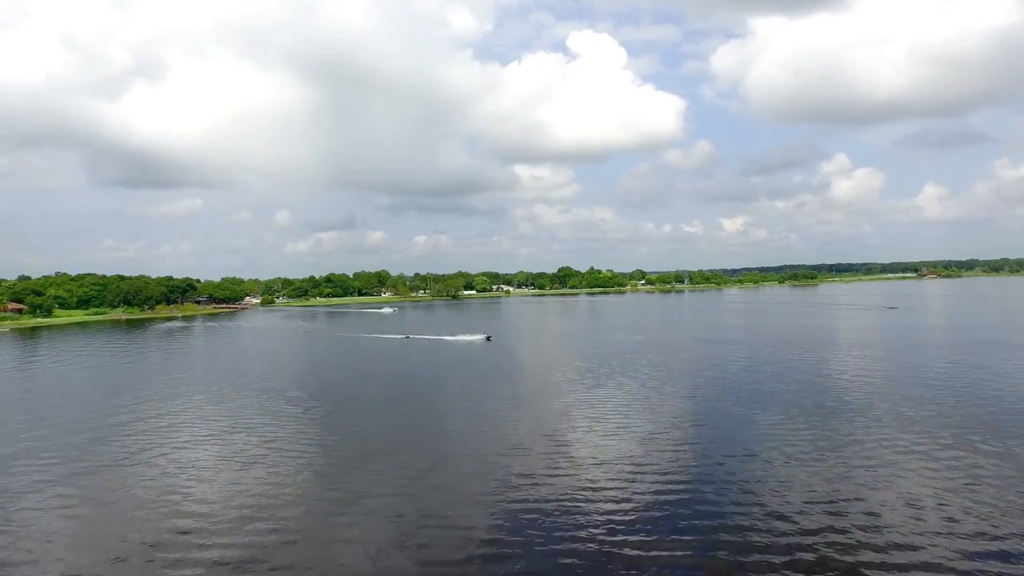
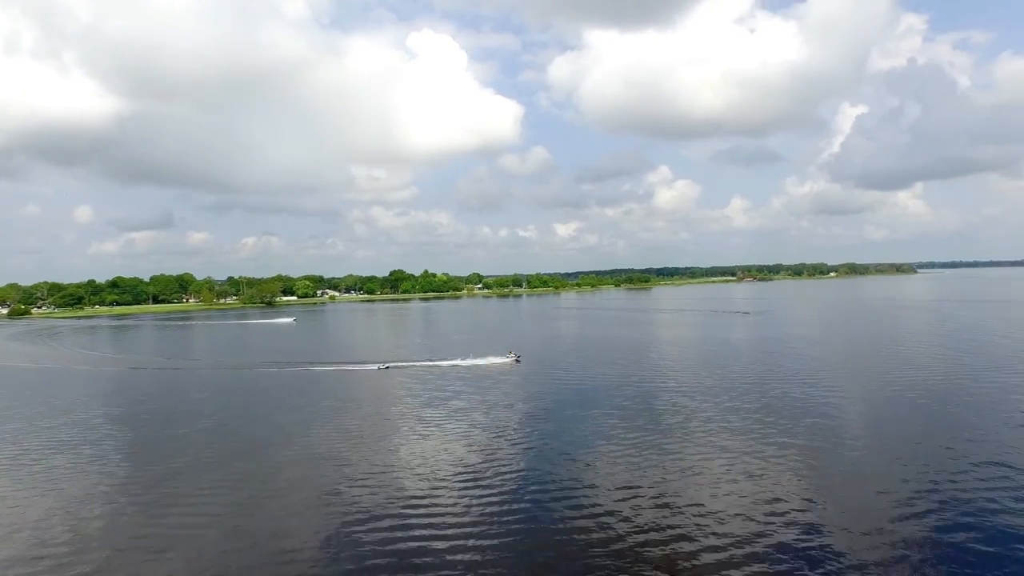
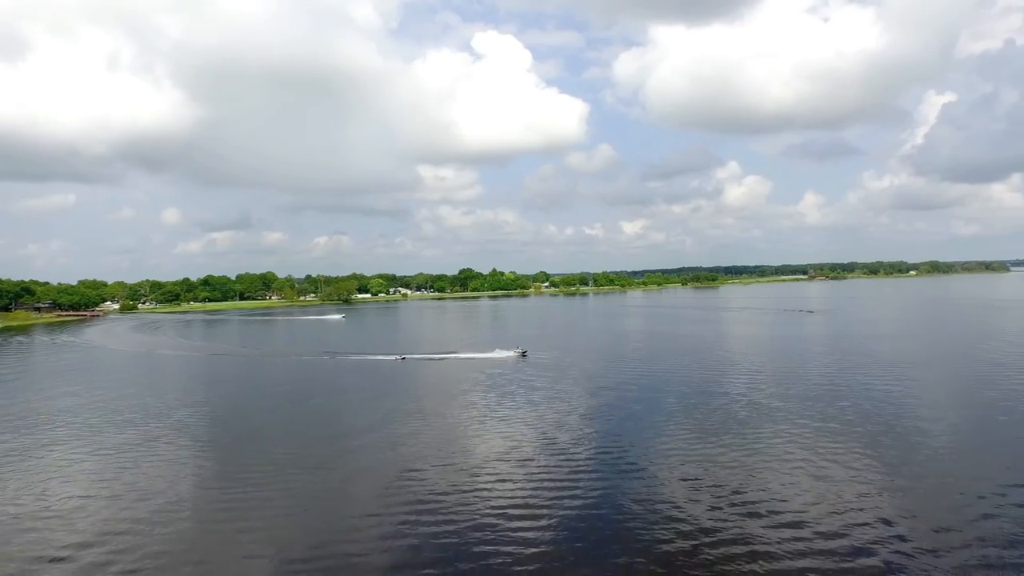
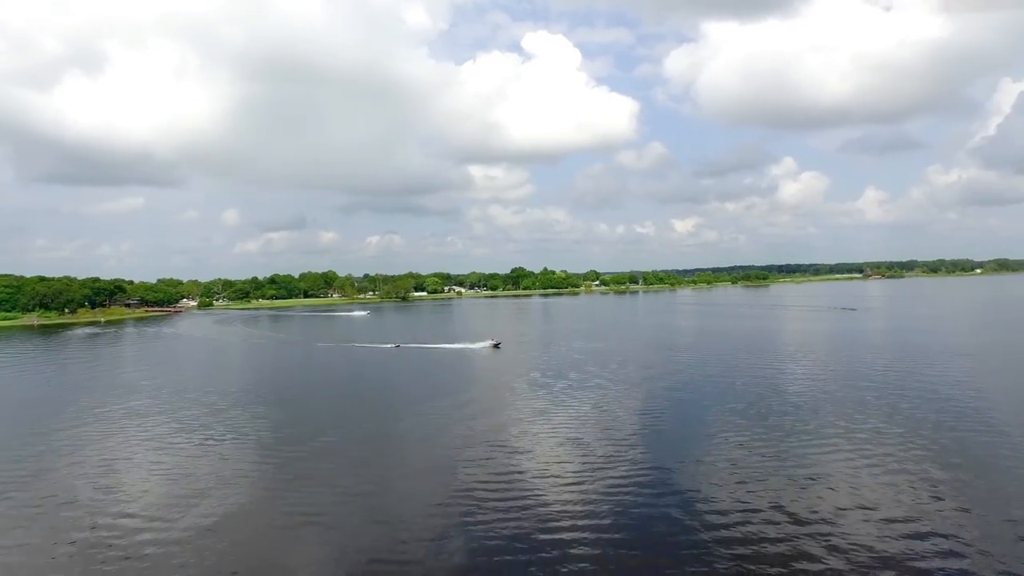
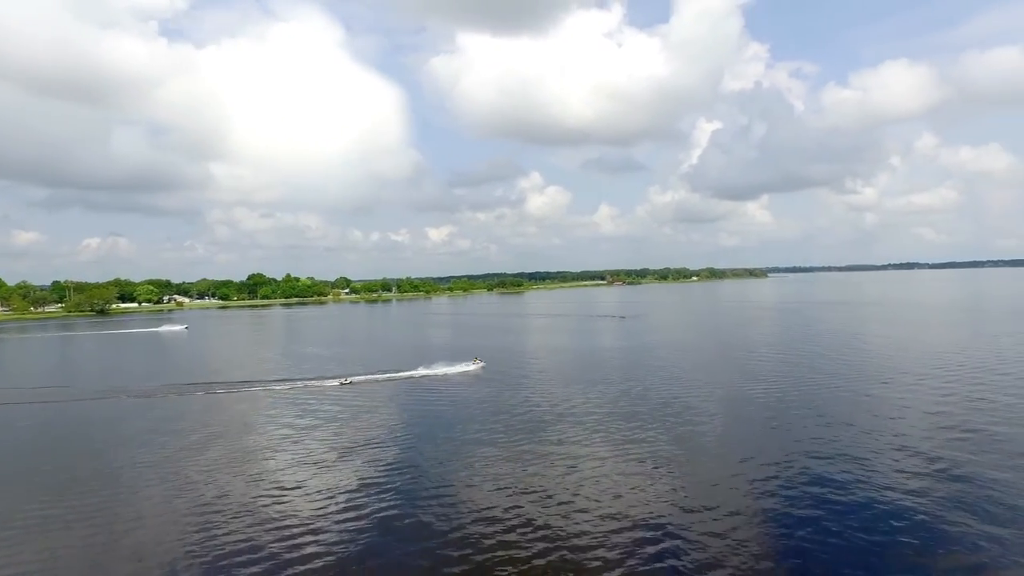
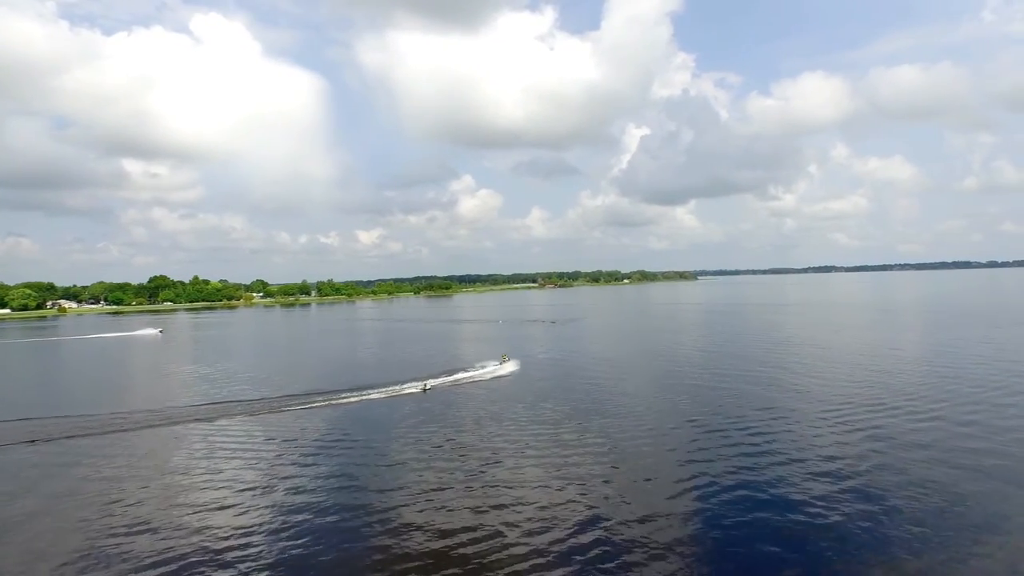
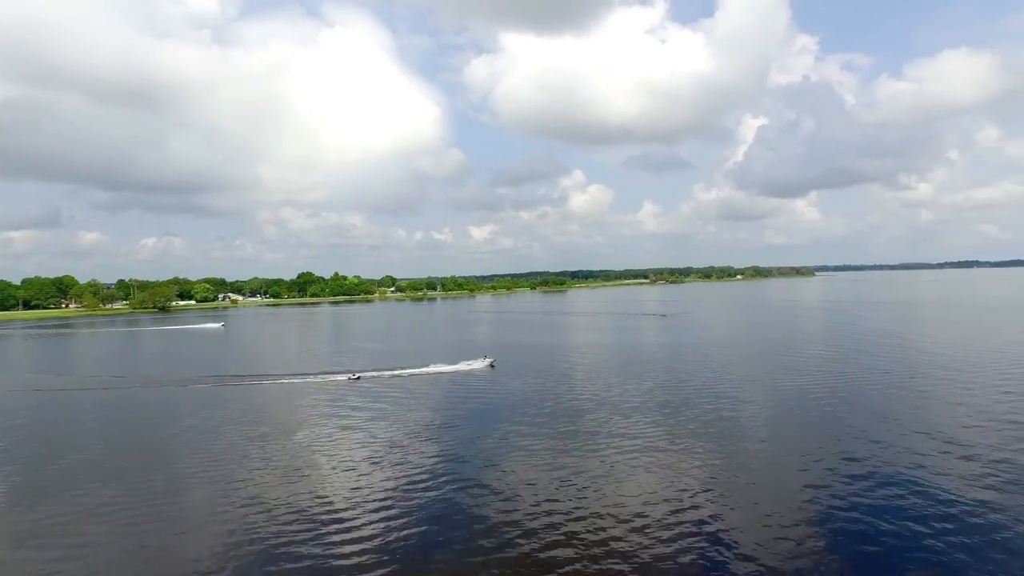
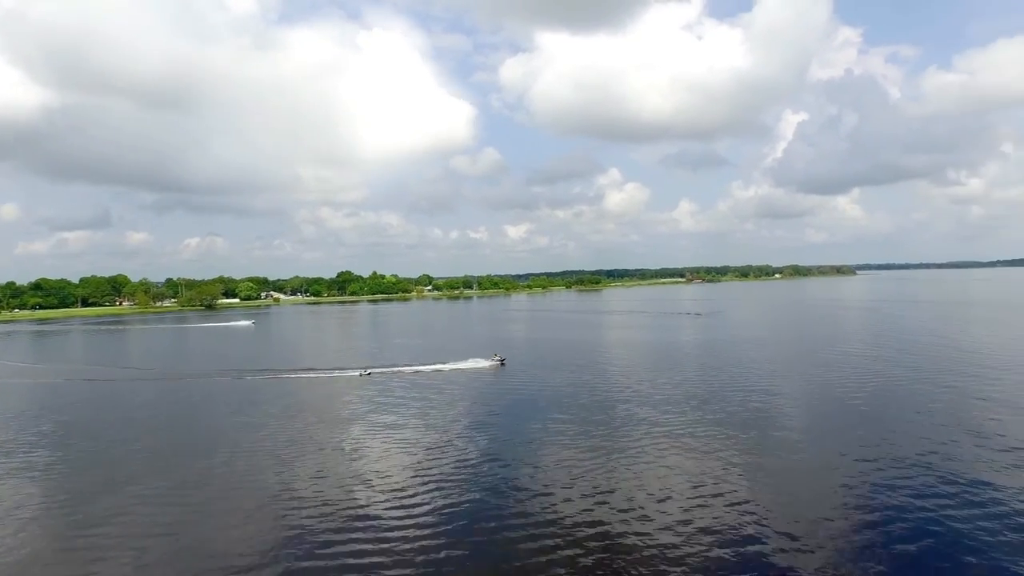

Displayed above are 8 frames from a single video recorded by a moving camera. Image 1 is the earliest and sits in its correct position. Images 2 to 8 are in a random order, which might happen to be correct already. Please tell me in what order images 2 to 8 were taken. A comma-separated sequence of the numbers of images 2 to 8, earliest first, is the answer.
4, 3, 2, 8, 7, 5, 6
